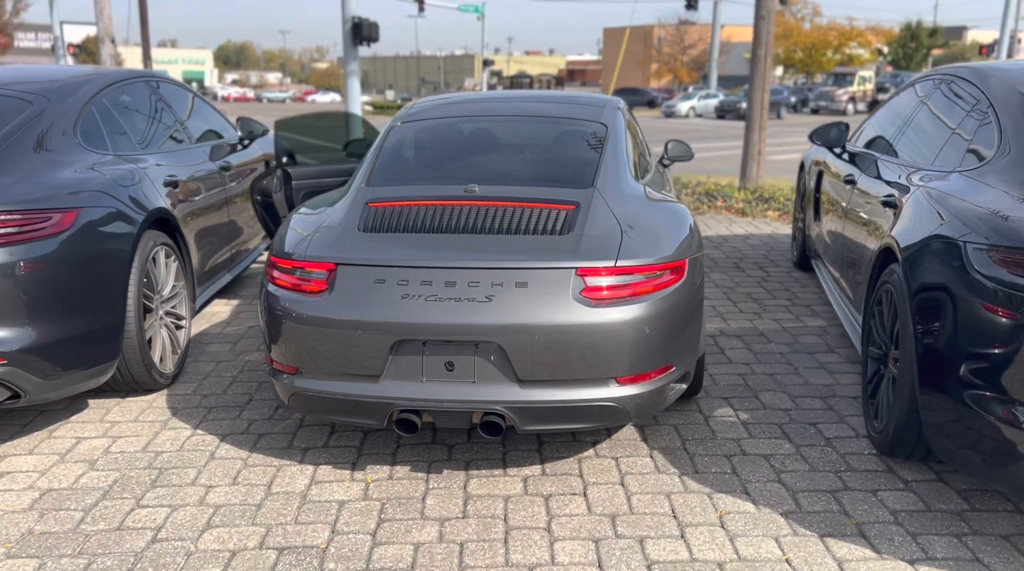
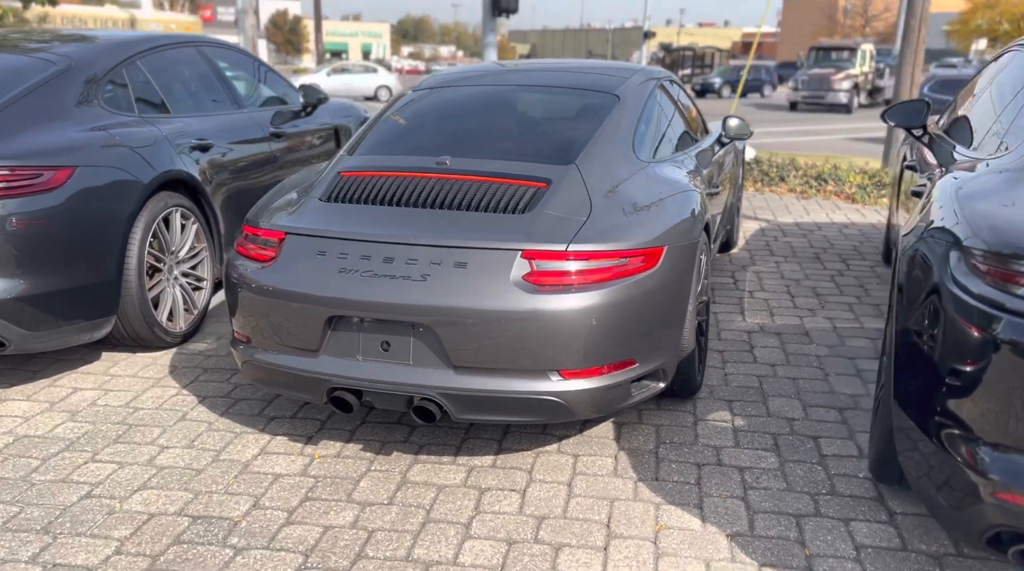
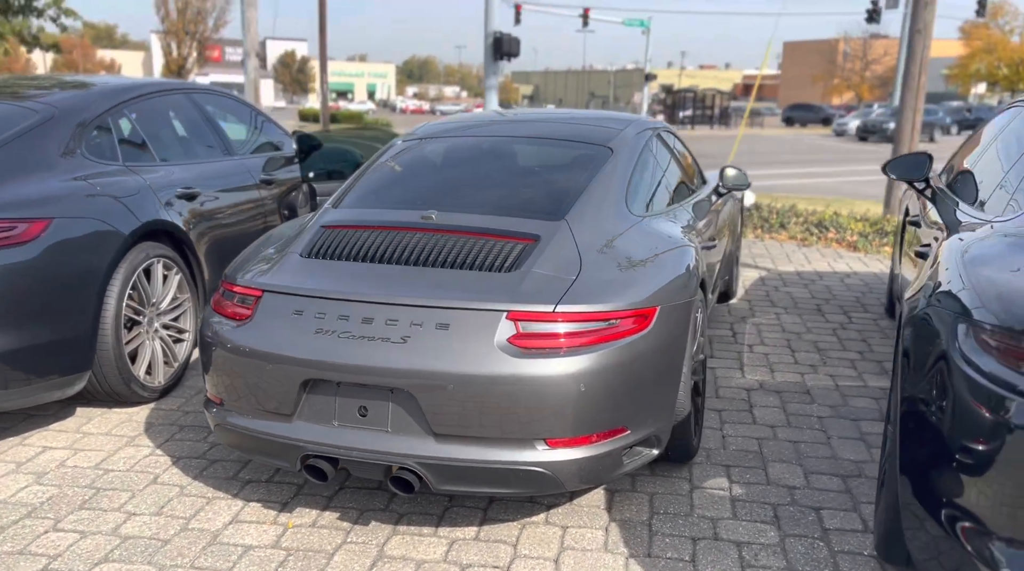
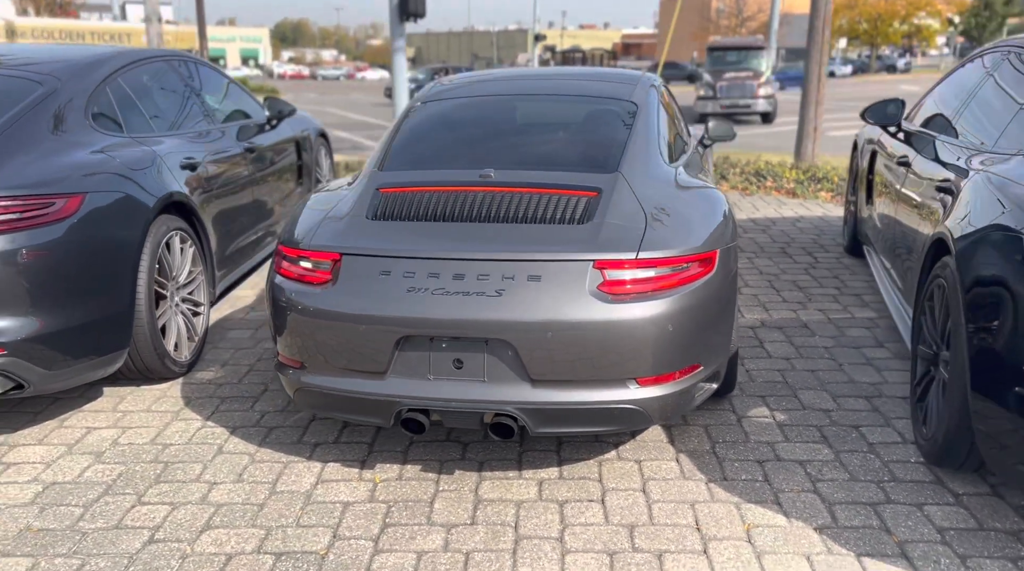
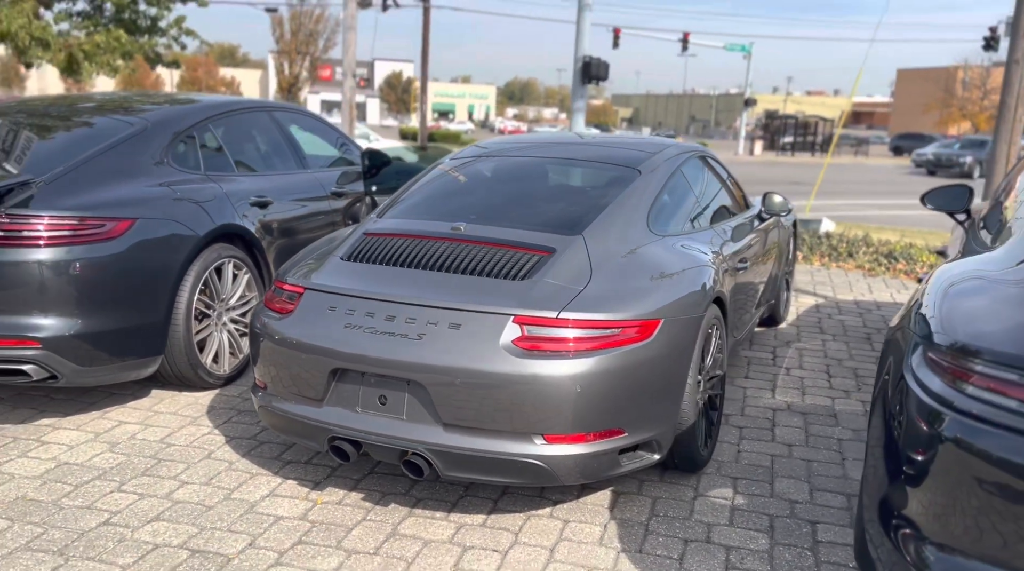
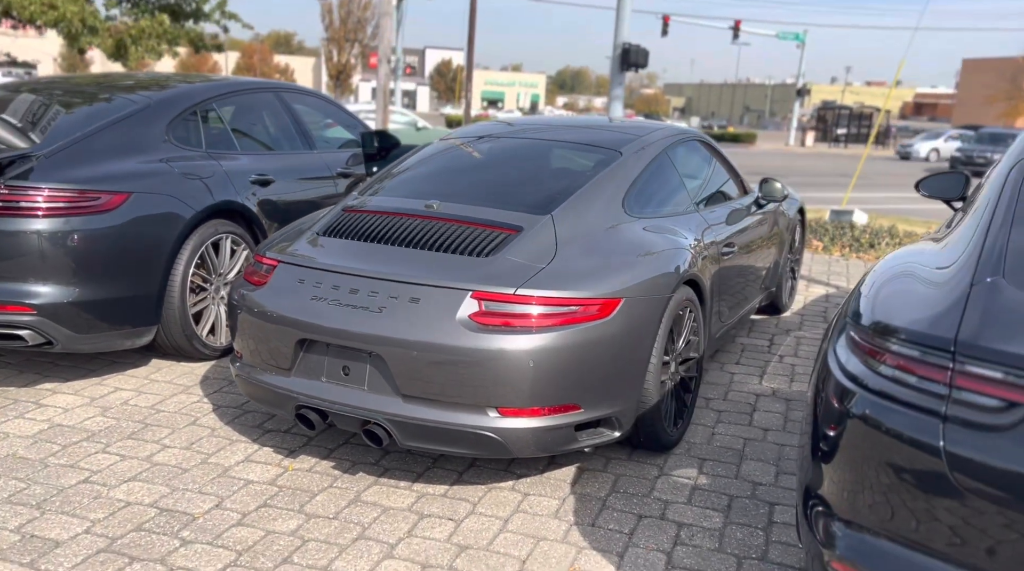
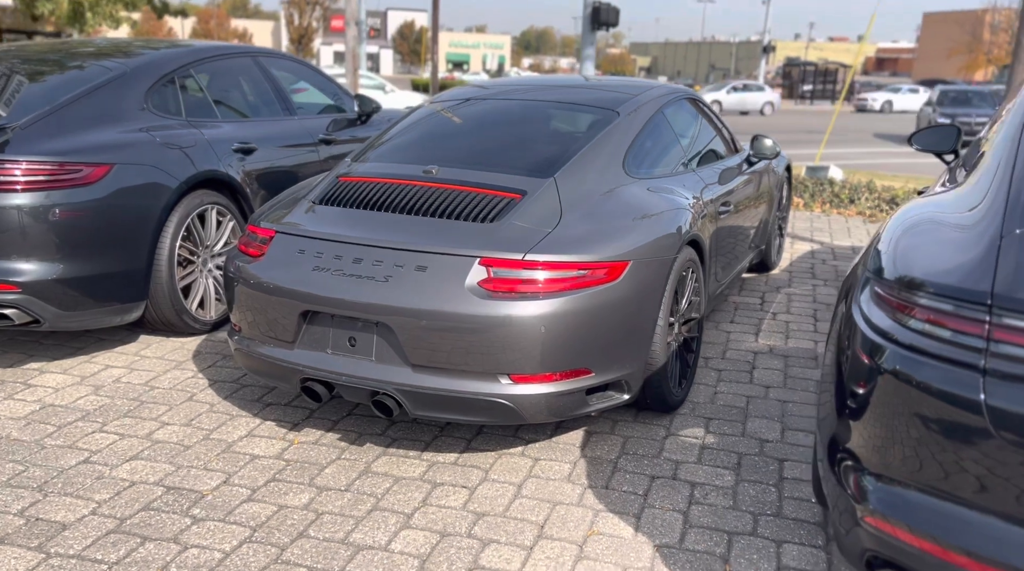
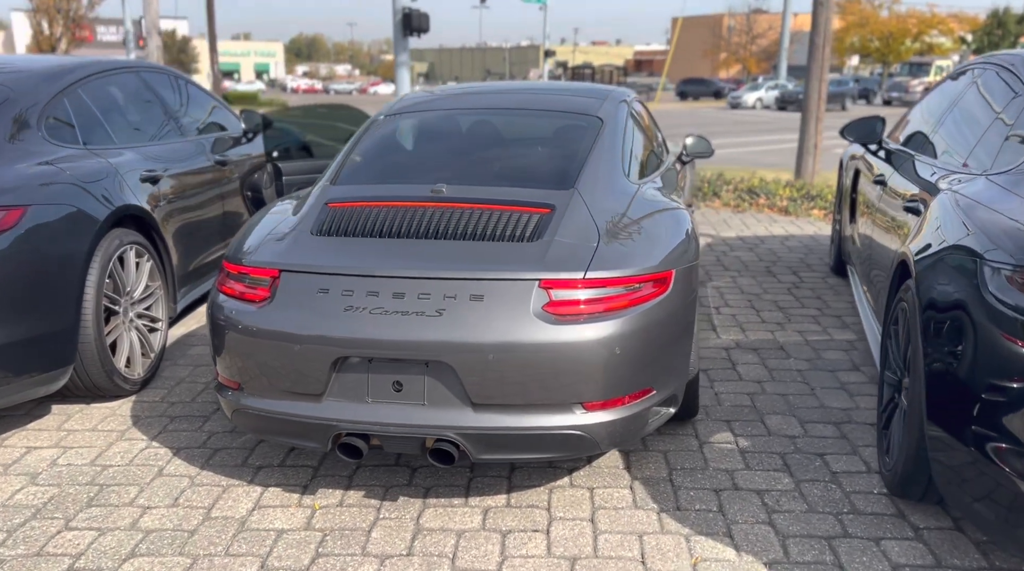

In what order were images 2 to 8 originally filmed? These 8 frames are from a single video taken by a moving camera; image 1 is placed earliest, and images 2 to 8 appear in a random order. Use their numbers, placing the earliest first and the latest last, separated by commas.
8, 3, 5, 6, 7, 2, 4
